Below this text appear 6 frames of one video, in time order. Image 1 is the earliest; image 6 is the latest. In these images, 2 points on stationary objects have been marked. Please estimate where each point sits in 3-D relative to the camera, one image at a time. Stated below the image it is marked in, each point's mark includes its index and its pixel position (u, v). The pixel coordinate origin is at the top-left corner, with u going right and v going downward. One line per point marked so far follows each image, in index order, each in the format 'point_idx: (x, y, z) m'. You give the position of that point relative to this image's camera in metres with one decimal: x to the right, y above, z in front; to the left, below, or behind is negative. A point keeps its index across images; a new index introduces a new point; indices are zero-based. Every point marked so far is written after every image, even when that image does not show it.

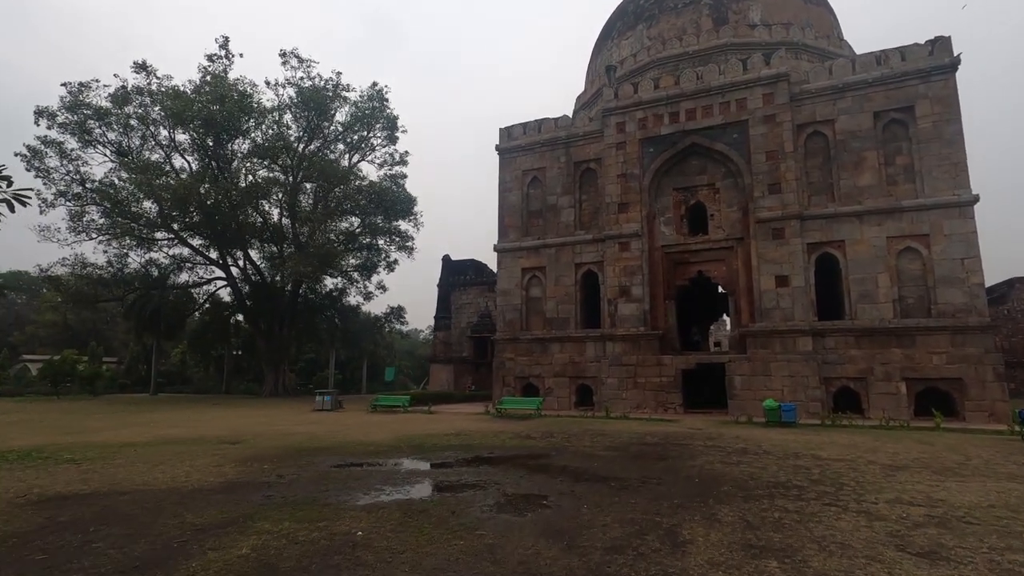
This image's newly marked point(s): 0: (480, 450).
0: (-0.5, -2.3, +7.5) m
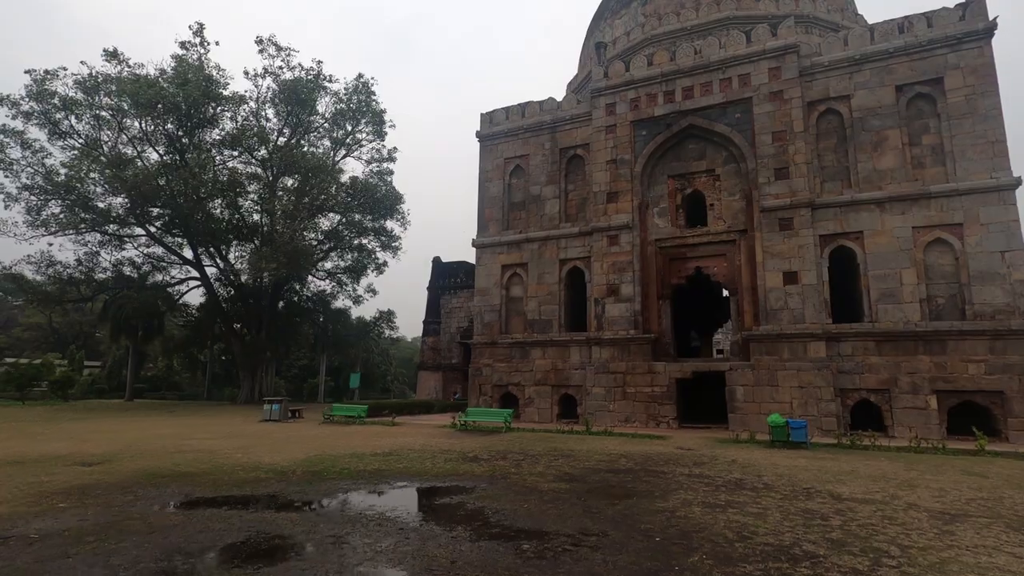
0: (-1.3, -2.1, +5.8) m
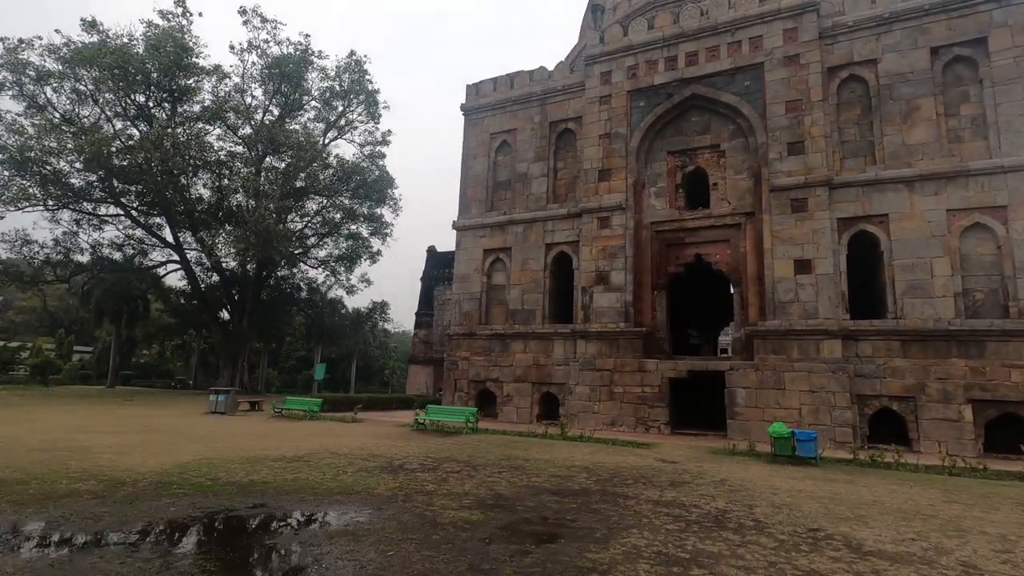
0: (-2.1, -1.7, +4.4) m
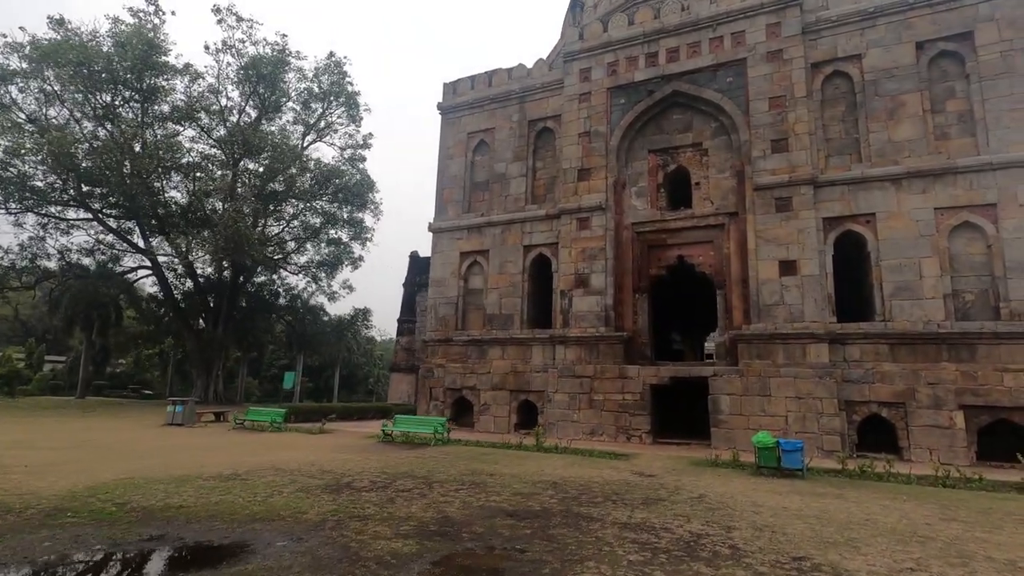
0: (-2.5, -1.7, +3.8) m
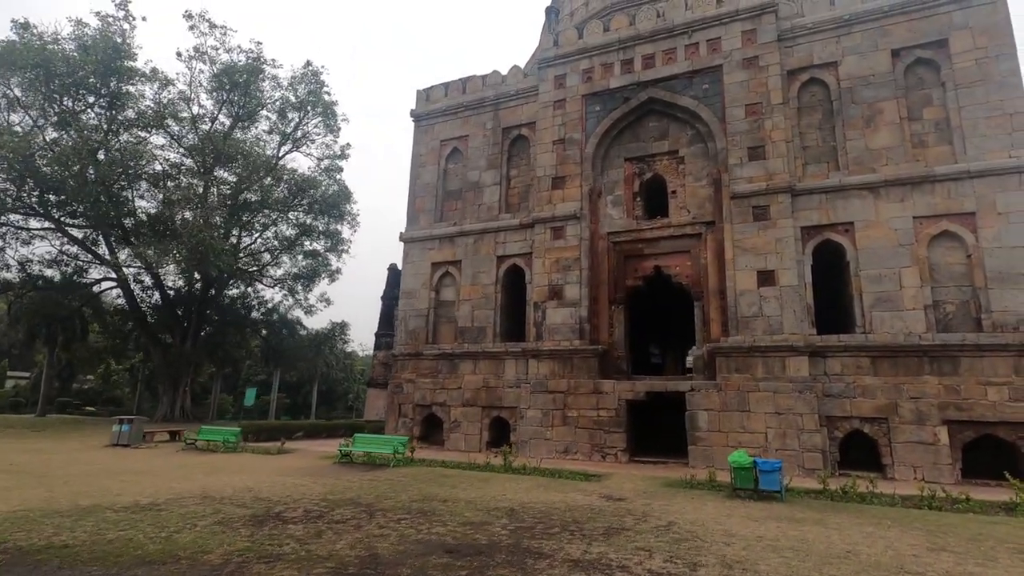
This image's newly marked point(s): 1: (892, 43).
0: (-2.9, -1.7, +3.2) m
1: (+7.4, +4.8, +10.5) m
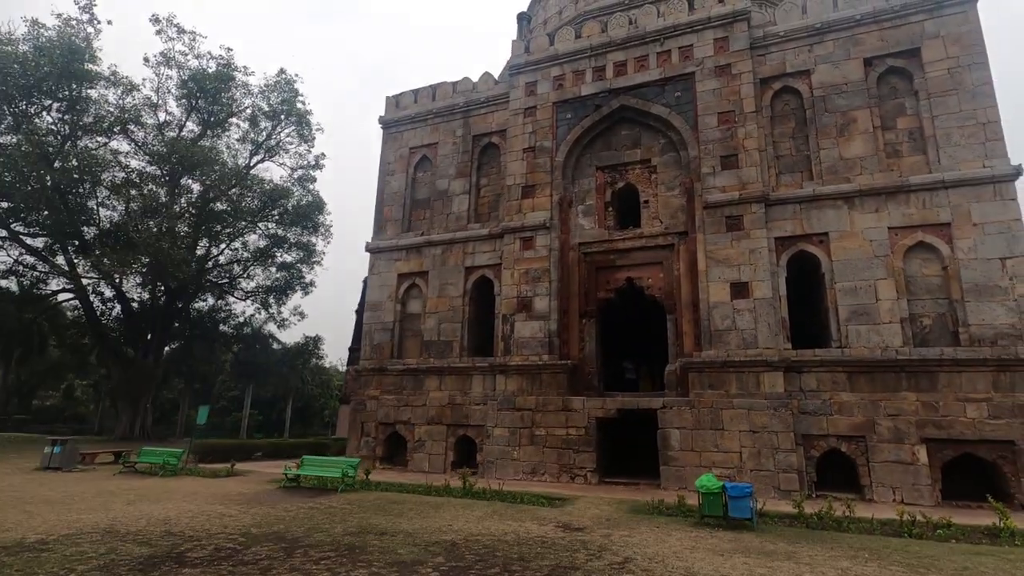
0: (-3.4, -1.7, +2.6) m
1: (+6.8, +4.5, +10.3) m
